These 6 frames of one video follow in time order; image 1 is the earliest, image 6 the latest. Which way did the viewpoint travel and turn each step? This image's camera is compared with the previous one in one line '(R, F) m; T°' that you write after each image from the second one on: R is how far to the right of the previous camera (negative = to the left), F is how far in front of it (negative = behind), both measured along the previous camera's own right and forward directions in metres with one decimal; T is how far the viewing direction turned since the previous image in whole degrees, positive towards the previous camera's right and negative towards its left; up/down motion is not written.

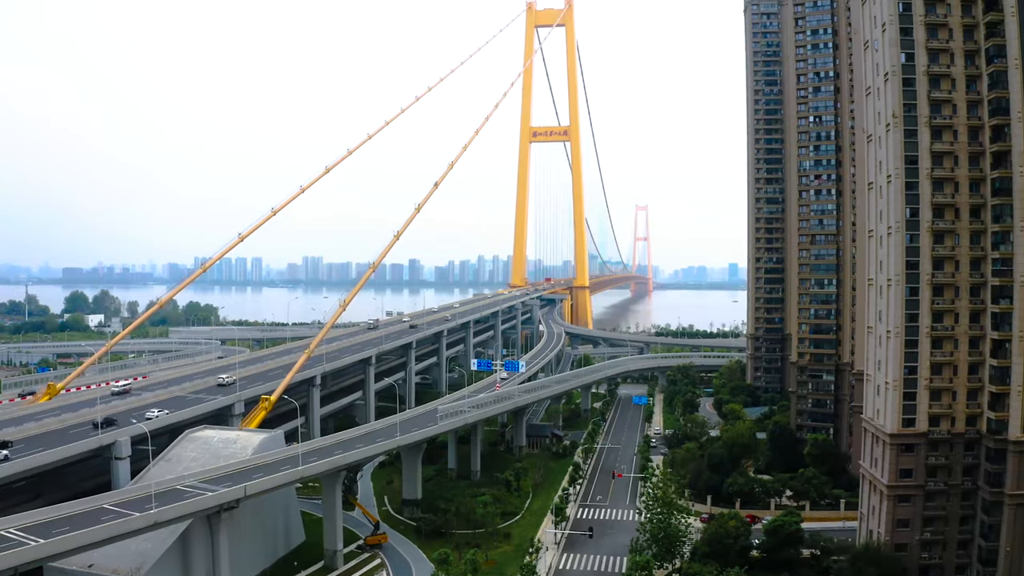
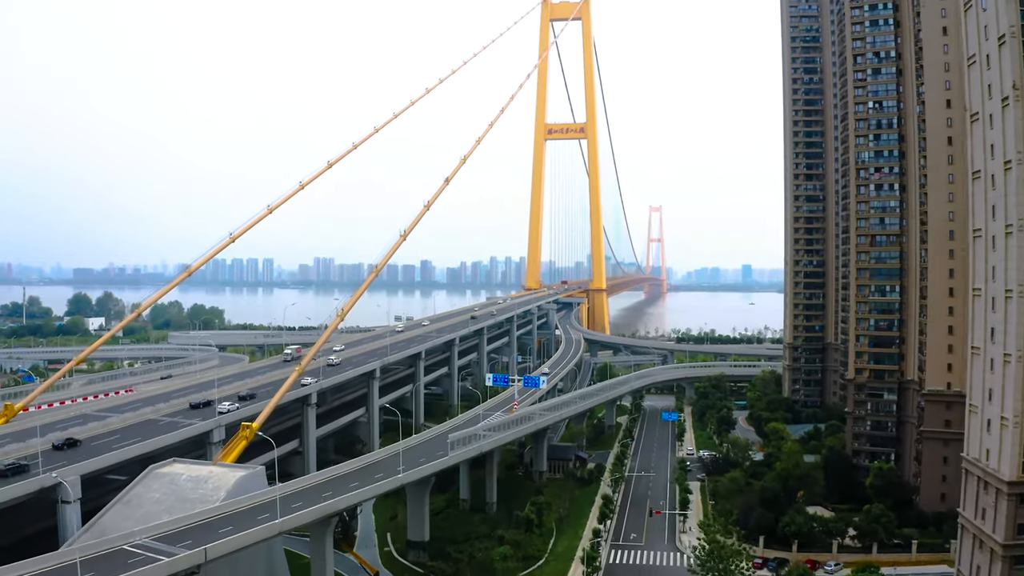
(-0.4, +3.5) m; -1°
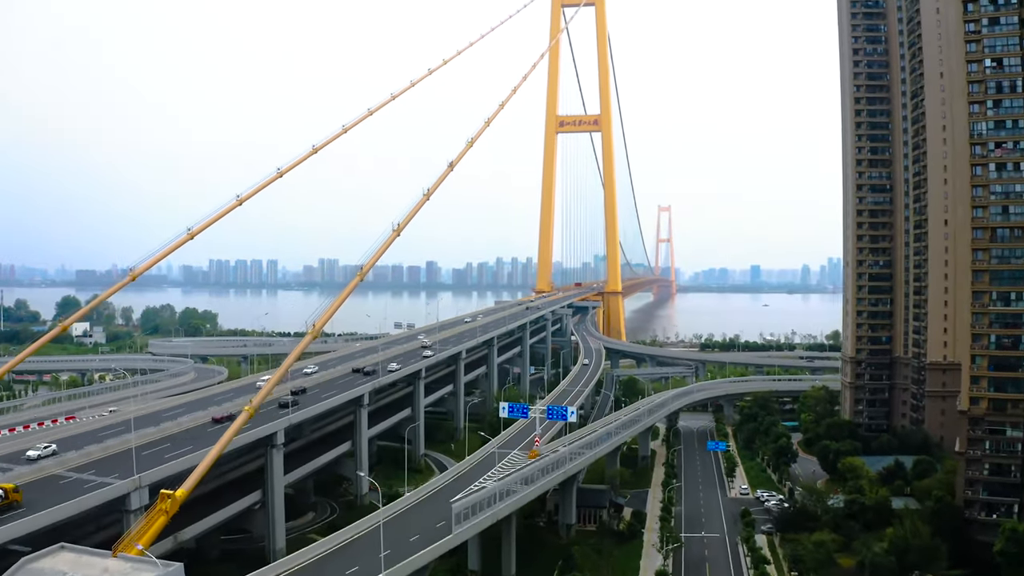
(-0.5, +5.9) m; 0°
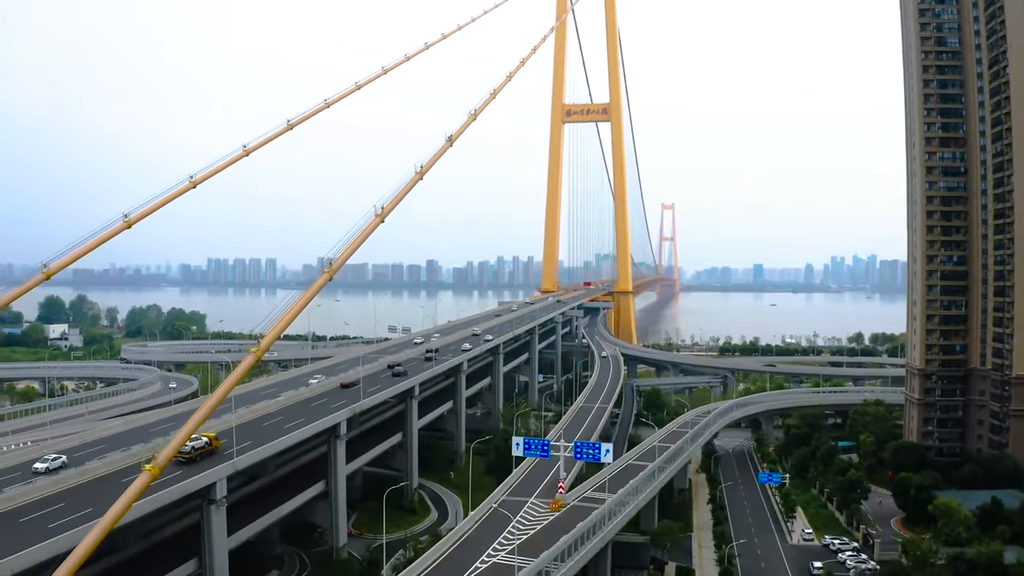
(-0.4, +5.2) m; 0°
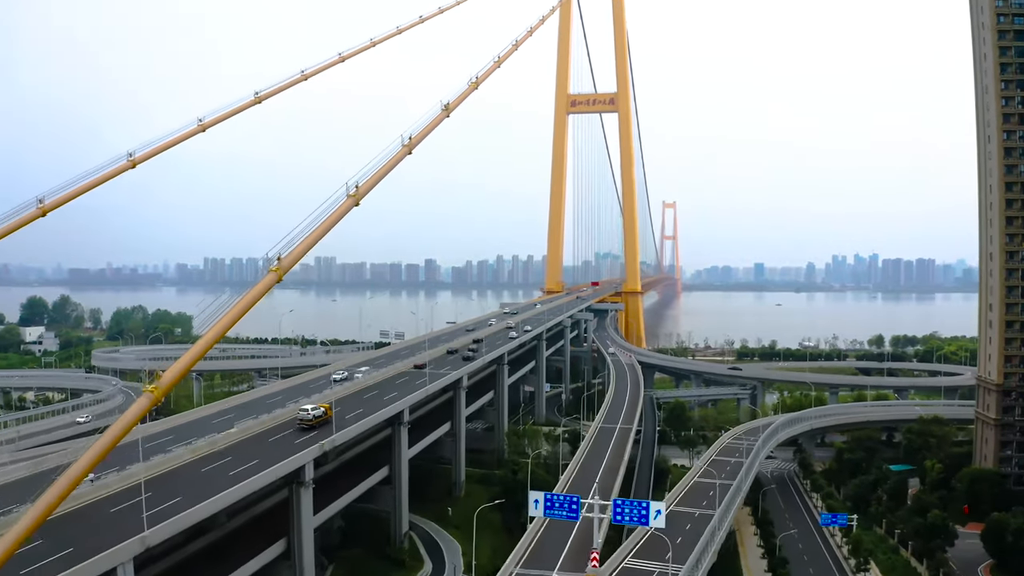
(-0.3, +4.5) m; 0°
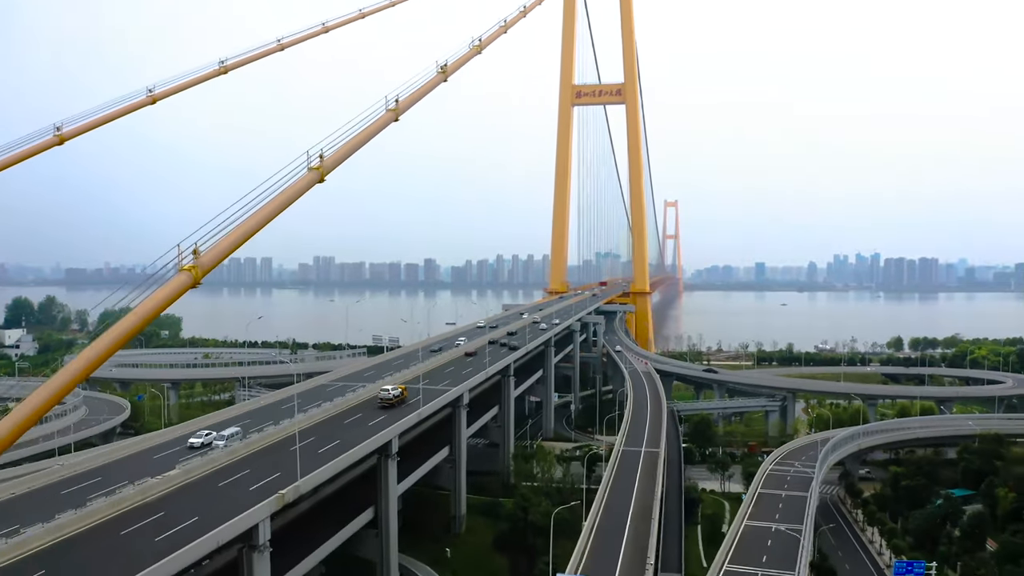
(-0.3, +3.6) m; 0°
